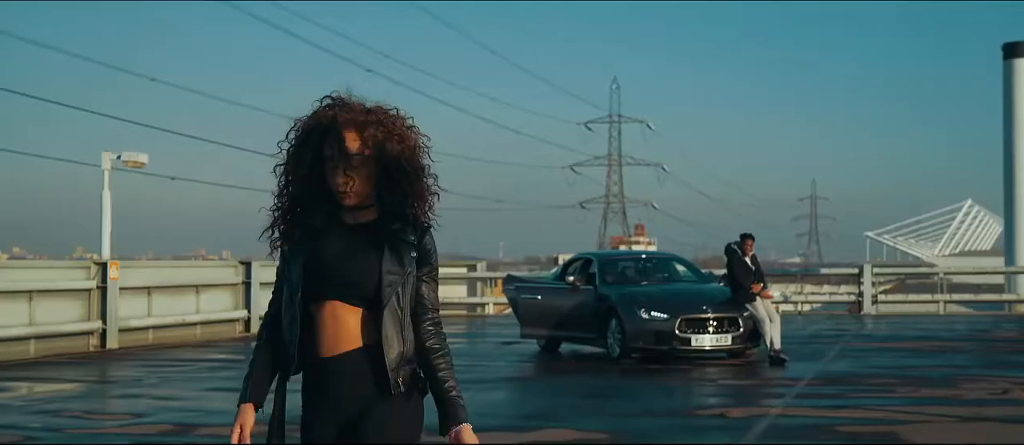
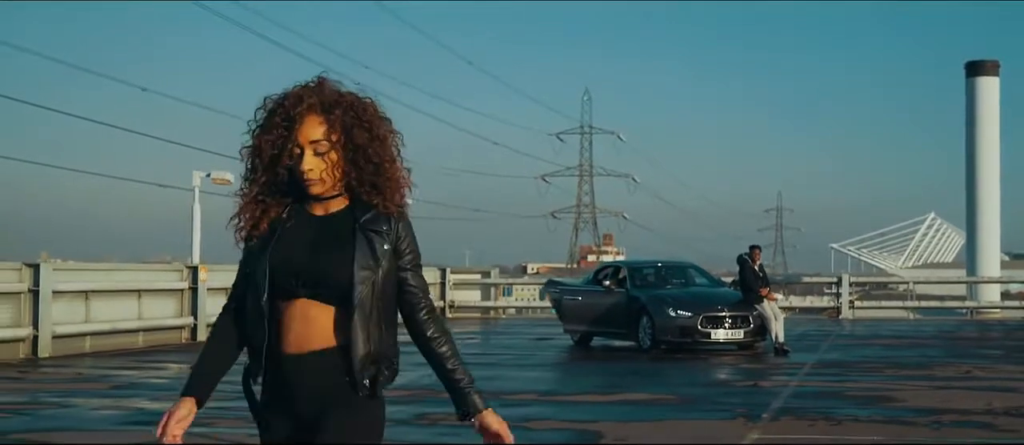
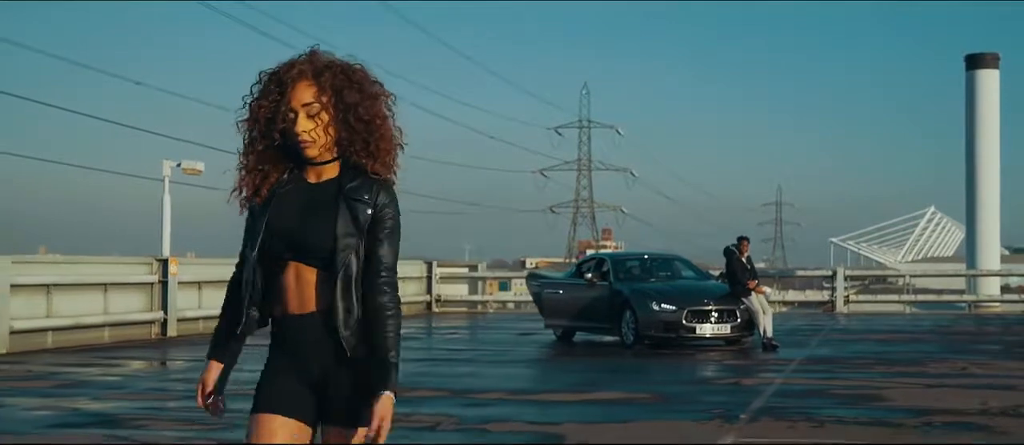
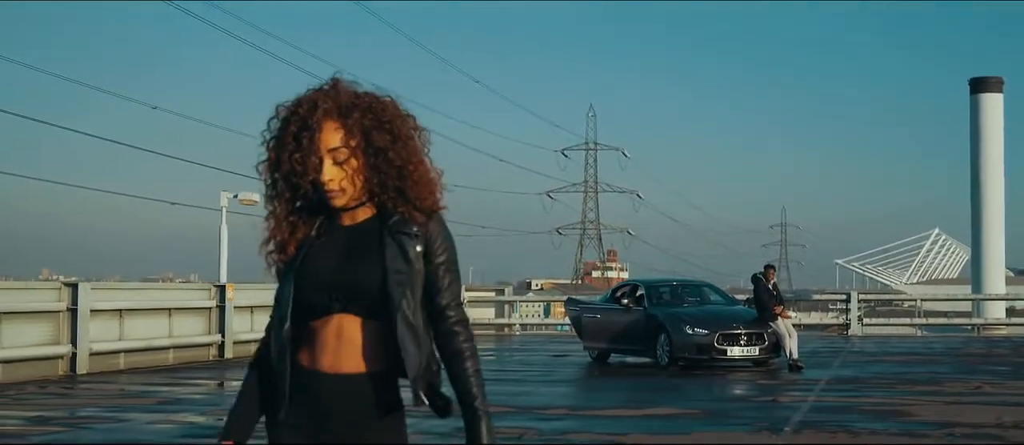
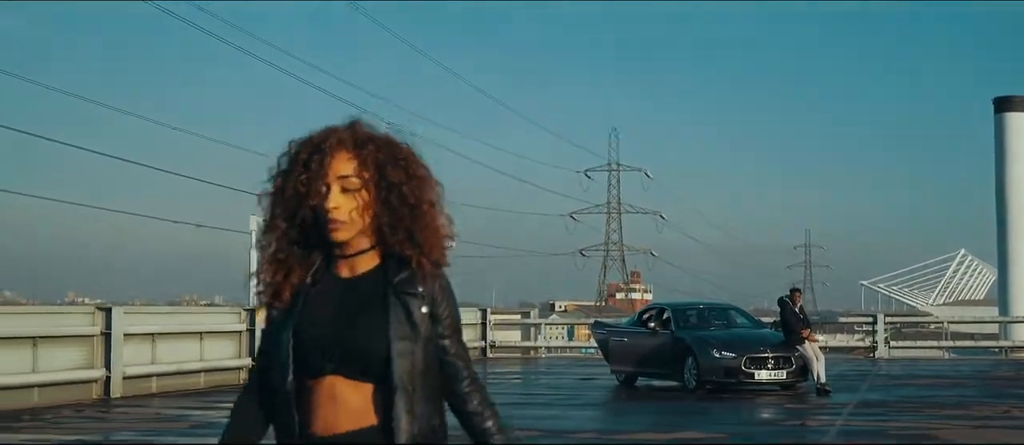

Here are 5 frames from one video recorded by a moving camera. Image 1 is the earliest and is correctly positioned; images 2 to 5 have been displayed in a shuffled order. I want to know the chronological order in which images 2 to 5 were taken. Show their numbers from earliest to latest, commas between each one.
3, 2, 4, 5
